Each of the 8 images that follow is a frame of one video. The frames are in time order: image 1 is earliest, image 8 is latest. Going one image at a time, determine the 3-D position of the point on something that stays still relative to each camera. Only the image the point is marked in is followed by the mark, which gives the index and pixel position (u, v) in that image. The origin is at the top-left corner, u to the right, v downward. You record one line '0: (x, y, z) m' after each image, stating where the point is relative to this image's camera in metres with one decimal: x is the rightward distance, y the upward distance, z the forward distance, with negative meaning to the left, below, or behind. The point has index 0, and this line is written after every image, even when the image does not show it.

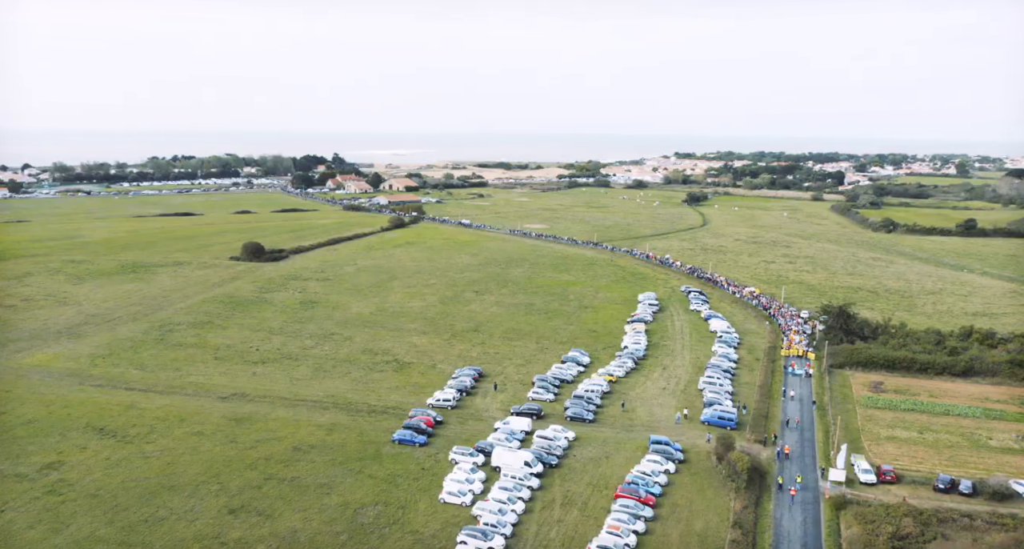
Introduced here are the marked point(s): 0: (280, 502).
0: (-6.4, -6.3, +19.8) m
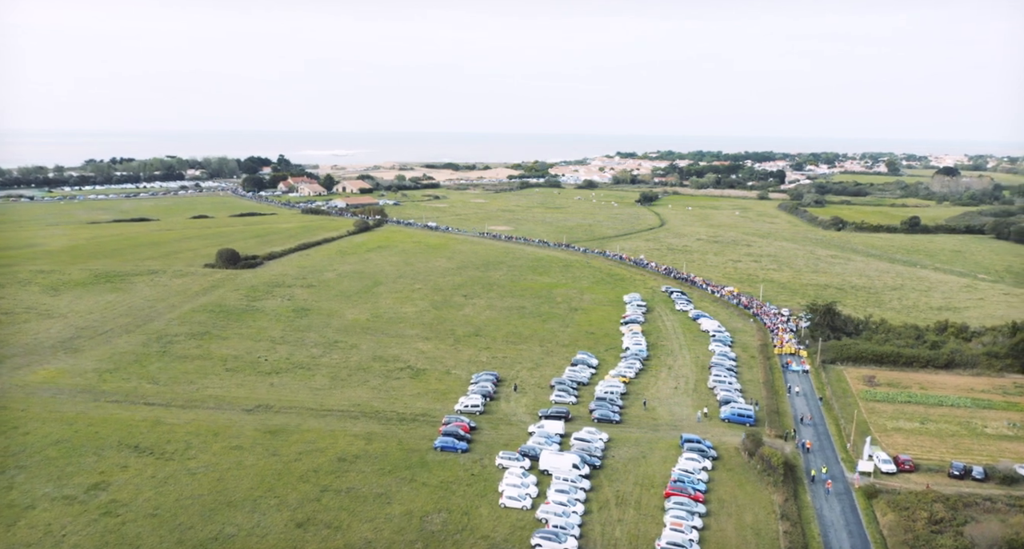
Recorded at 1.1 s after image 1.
0: (-4.6, -6.6, +19.9) m
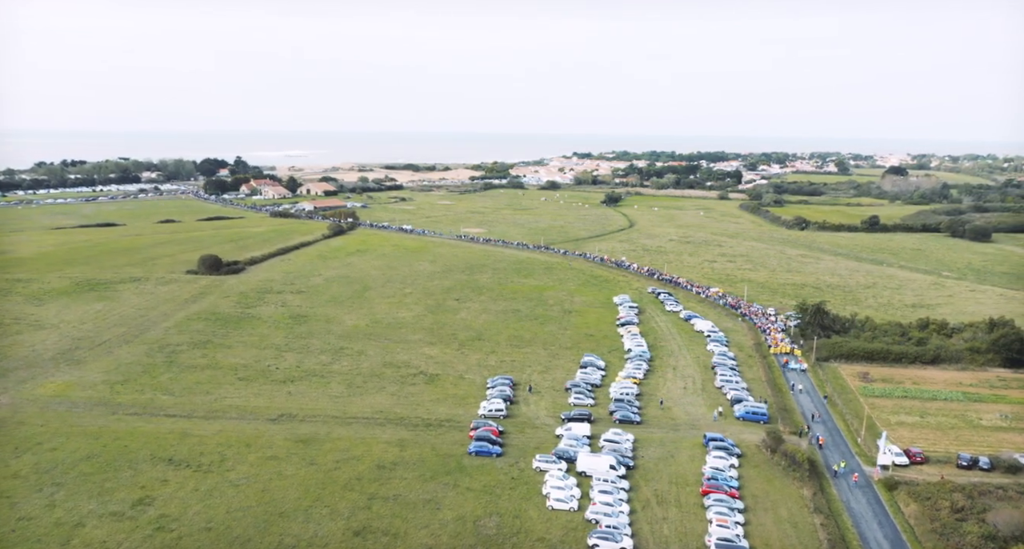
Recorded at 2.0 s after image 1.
0: (-3.2, -6.9, +20.1) m
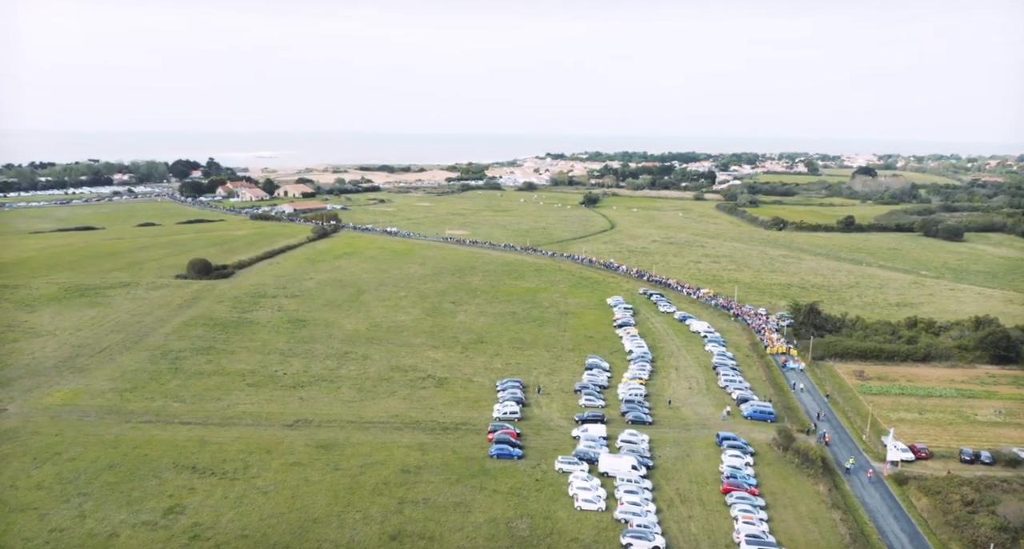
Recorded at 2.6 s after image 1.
0: (-2.3, -7.1, +20.3) m
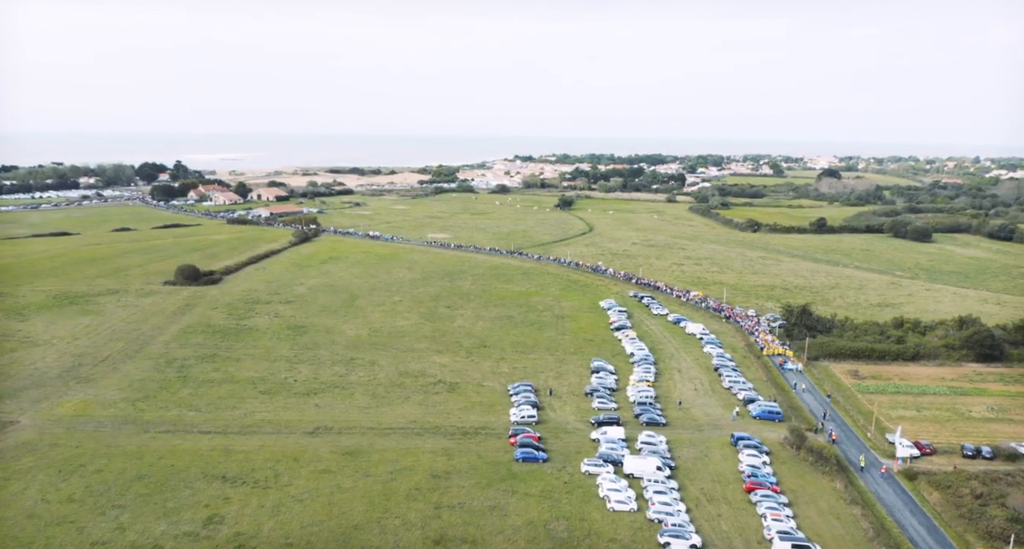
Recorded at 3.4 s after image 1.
0: (-1.2, -7.3, +20.6) m
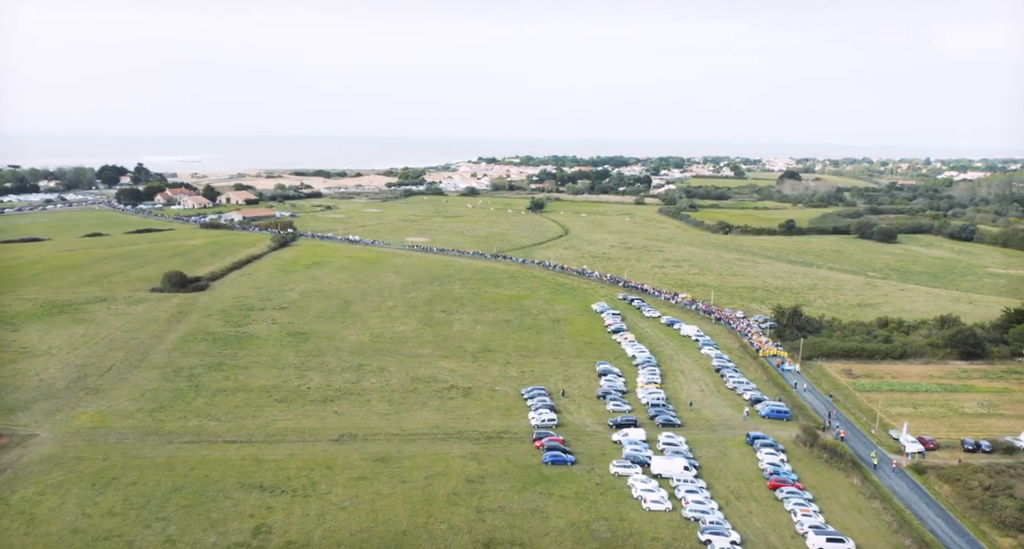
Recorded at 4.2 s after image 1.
0: (+0.1, -7.6, +21.1) m
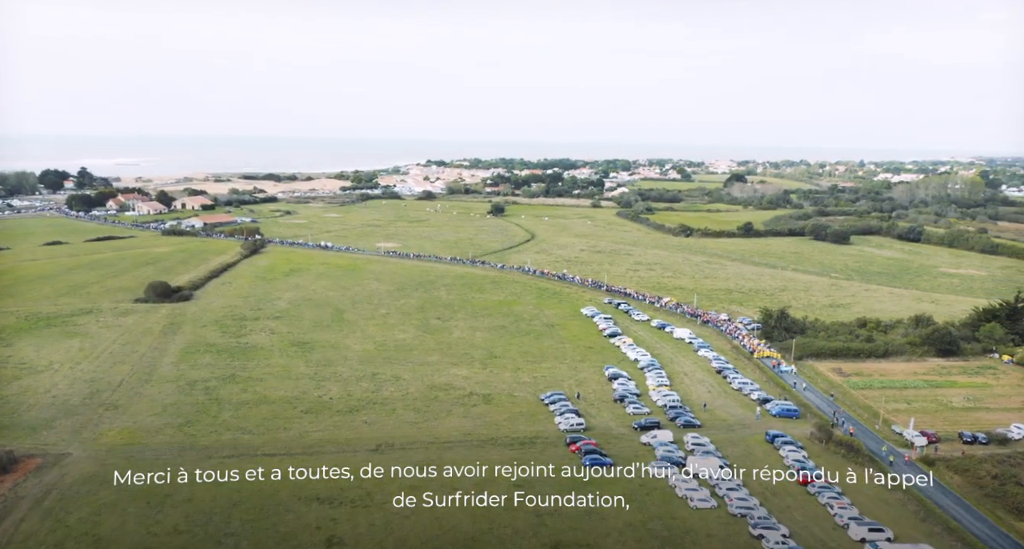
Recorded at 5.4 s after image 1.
0: (+2.1, -7.9, +21.9) m
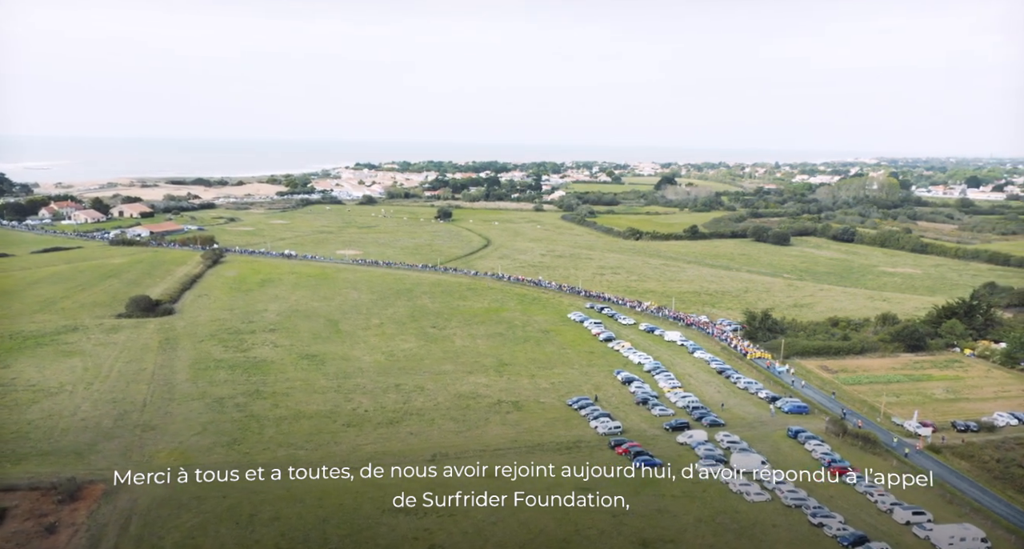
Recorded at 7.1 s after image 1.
0: (+4.8, -8.4, +23.5) m
